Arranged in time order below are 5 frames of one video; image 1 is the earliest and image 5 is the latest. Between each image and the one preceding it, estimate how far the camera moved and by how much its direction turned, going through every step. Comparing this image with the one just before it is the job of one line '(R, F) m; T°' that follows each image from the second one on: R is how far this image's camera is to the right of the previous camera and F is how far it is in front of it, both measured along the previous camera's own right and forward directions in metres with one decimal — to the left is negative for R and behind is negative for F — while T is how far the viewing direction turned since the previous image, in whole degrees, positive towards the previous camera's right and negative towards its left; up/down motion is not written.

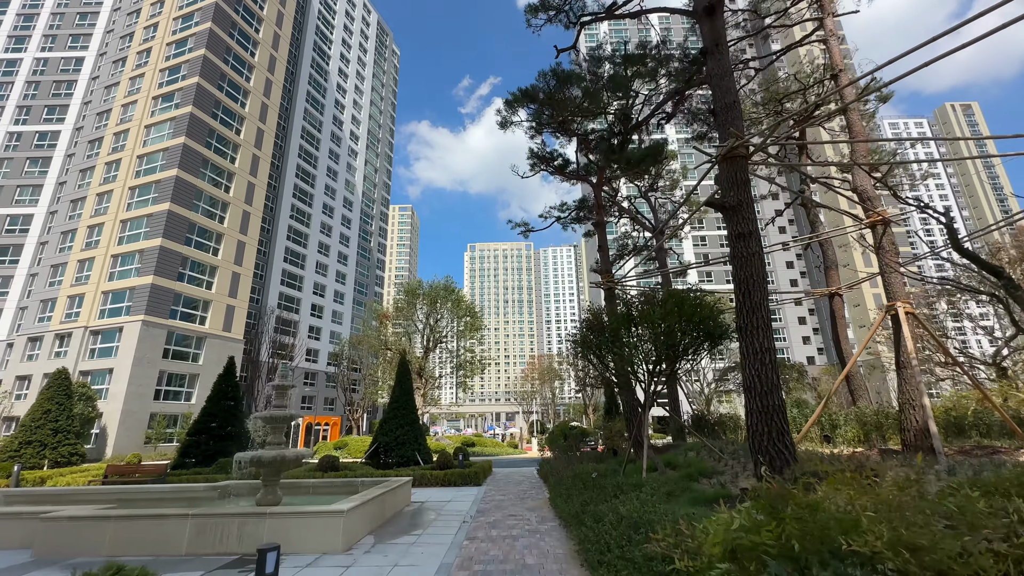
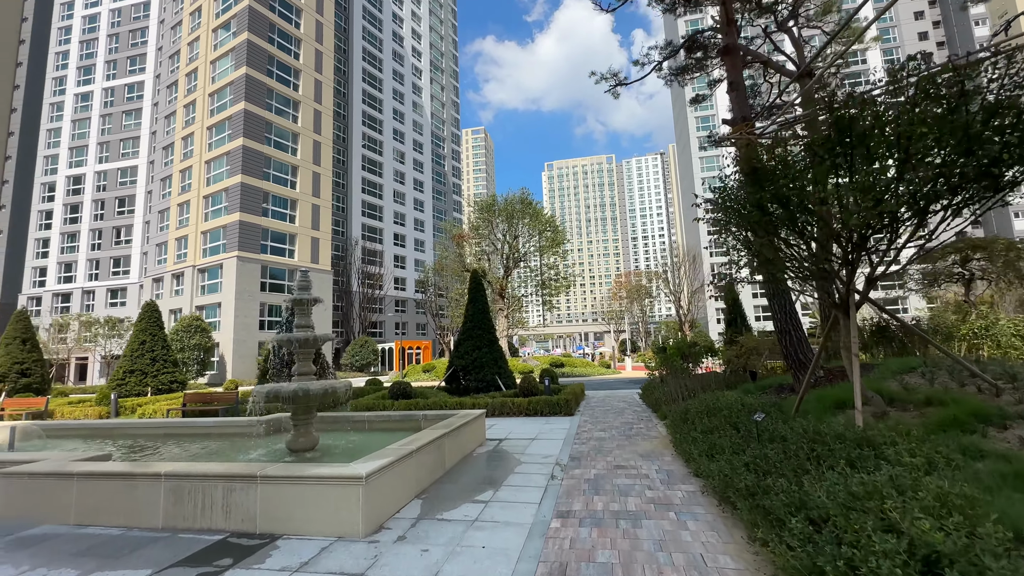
(-0.2, +2.3) m; -11°
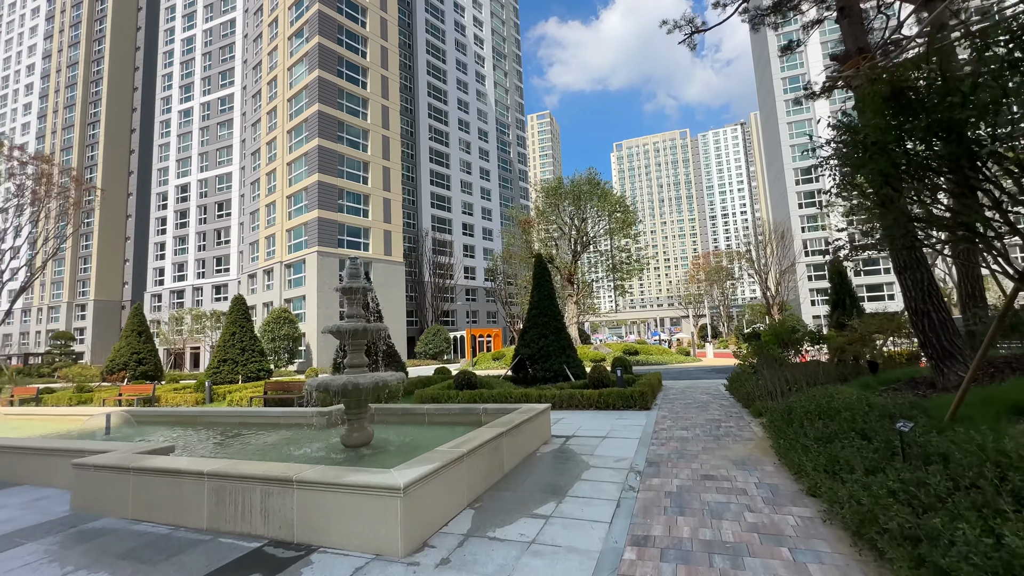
(+0.1, +0.6) m; -9°
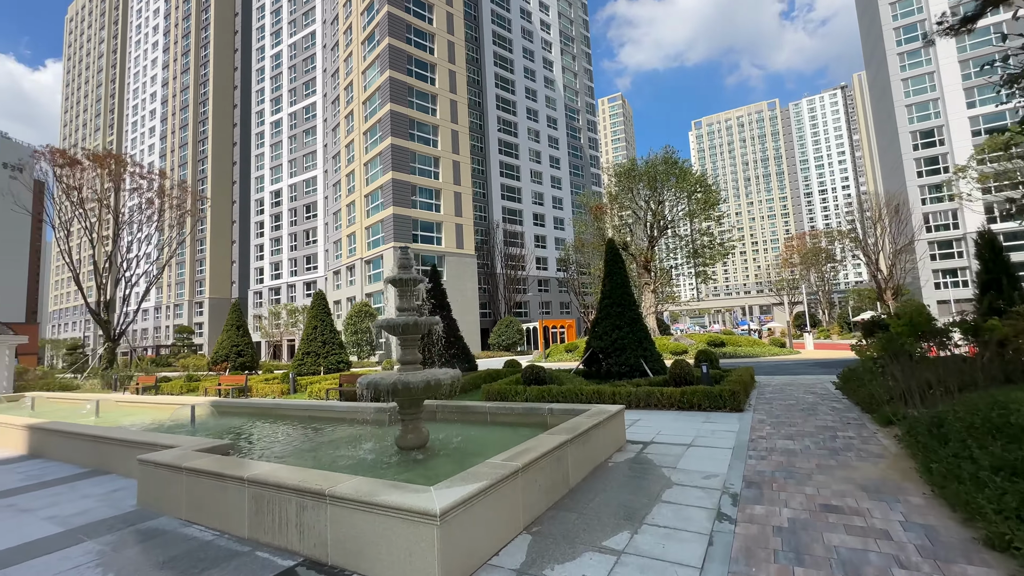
(+0.1, +0.6) m; -9°
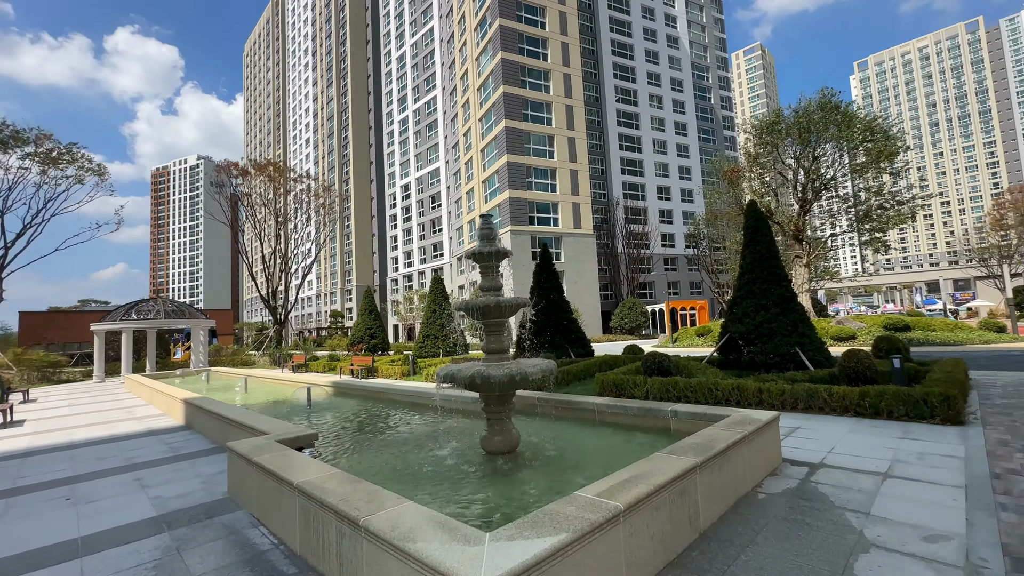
(+0.2, +0.9) m; -15°
